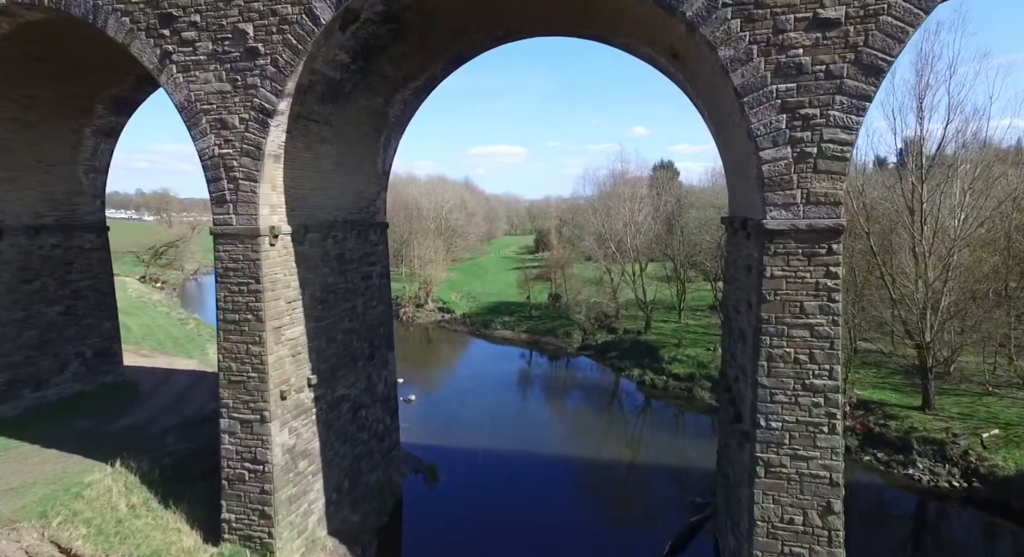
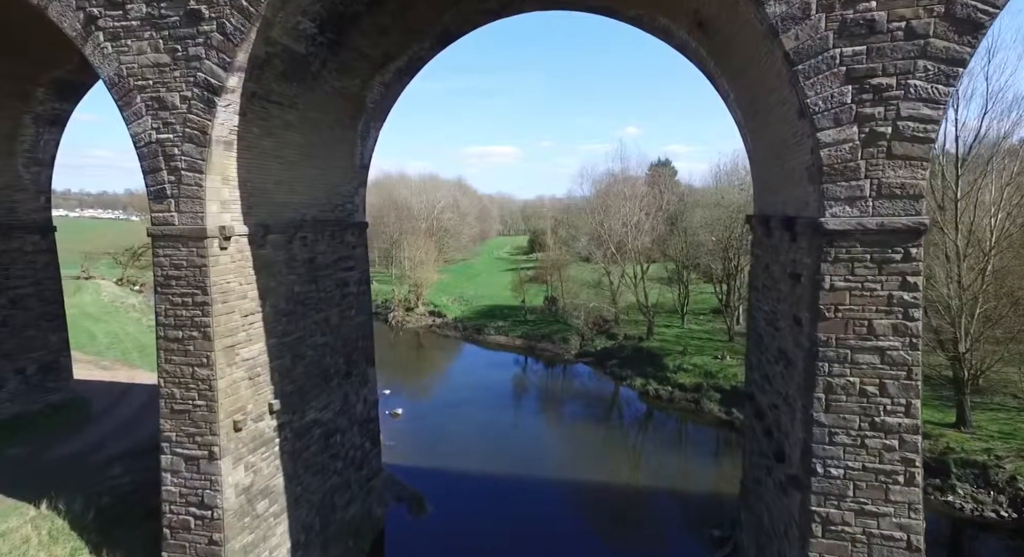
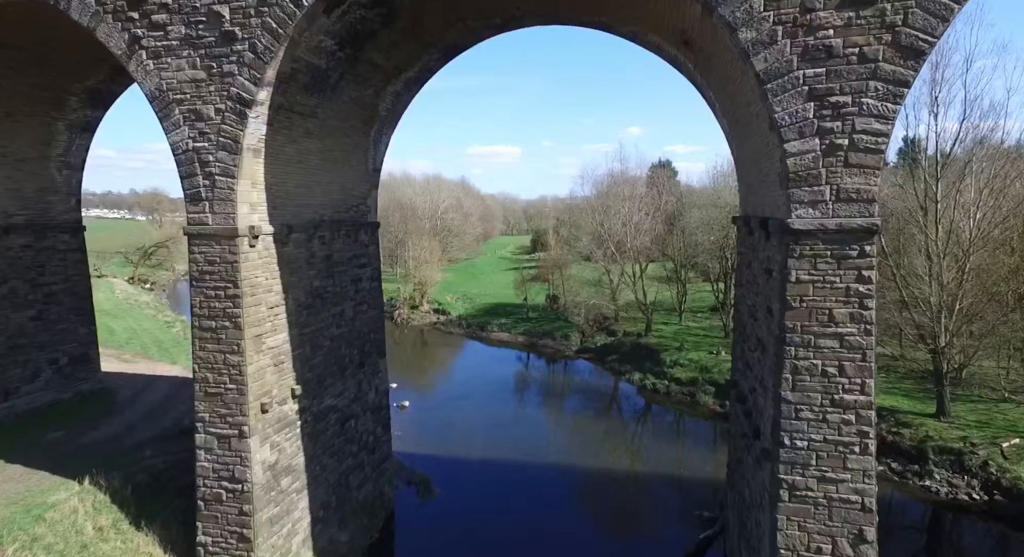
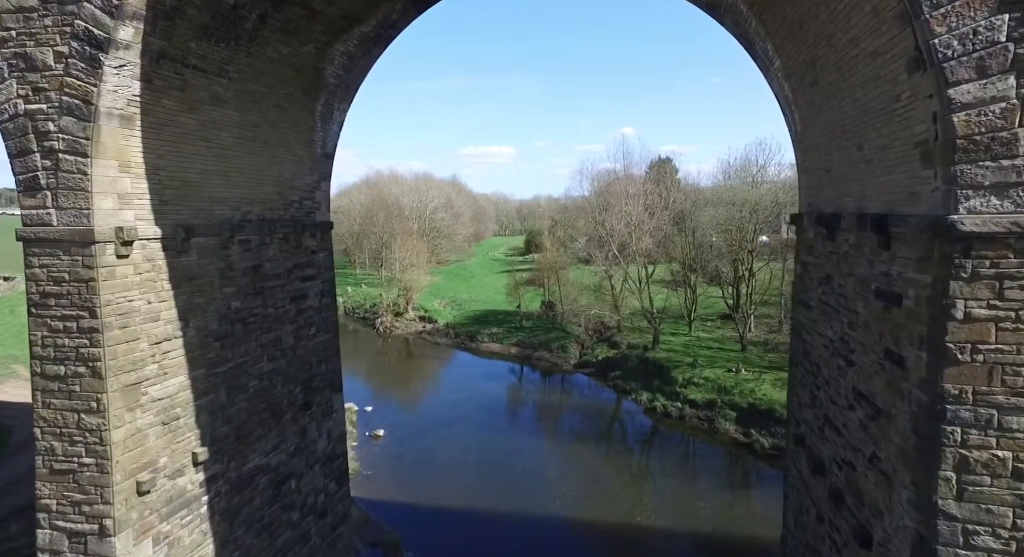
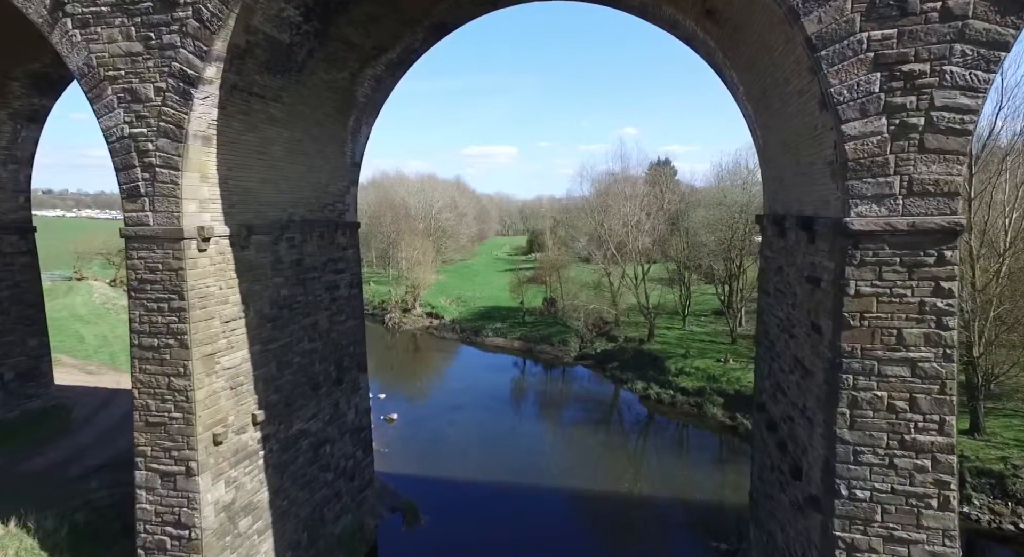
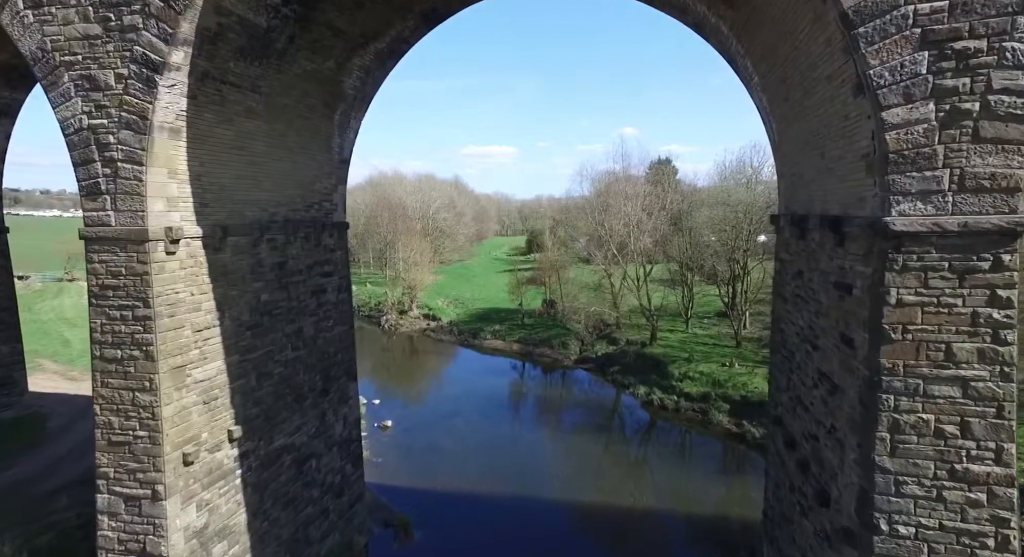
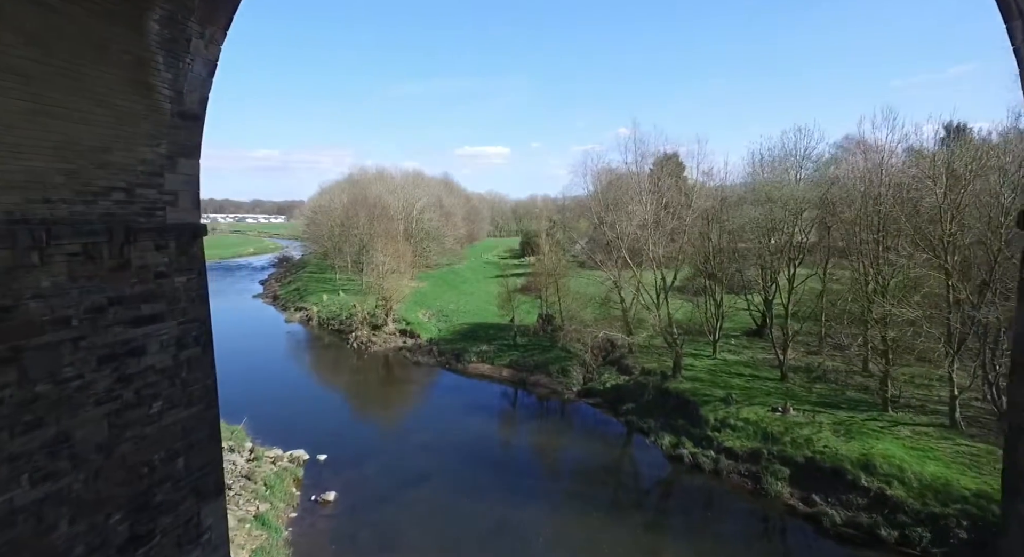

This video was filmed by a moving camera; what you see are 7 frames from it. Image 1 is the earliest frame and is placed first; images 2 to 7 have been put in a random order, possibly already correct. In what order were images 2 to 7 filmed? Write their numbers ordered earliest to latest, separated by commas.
3, 2, 5, 6, 4, 7
